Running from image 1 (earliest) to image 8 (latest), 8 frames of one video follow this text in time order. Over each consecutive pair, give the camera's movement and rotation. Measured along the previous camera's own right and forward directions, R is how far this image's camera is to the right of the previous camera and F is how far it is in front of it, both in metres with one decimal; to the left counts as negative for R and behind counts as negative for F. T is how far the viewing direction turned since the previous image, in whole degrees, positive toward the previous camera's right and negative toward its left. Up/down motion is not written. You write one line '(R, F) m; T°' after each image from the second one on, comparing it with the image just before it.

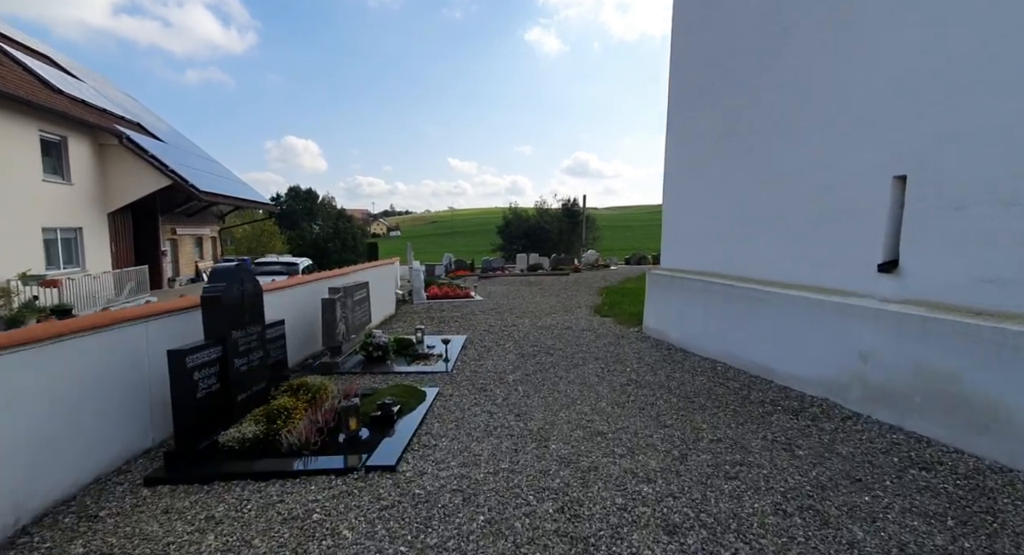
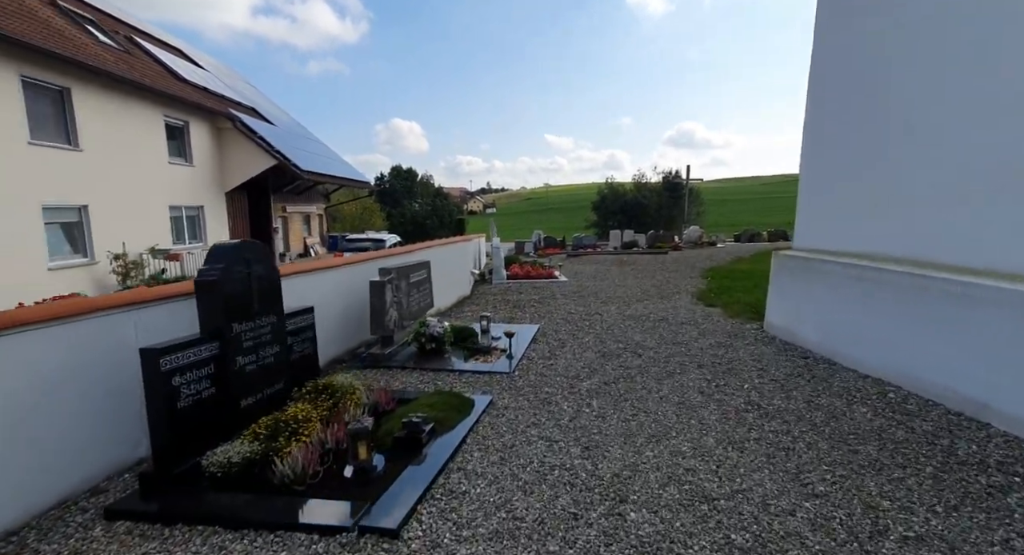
(+0.2, +1.4) m; -12°
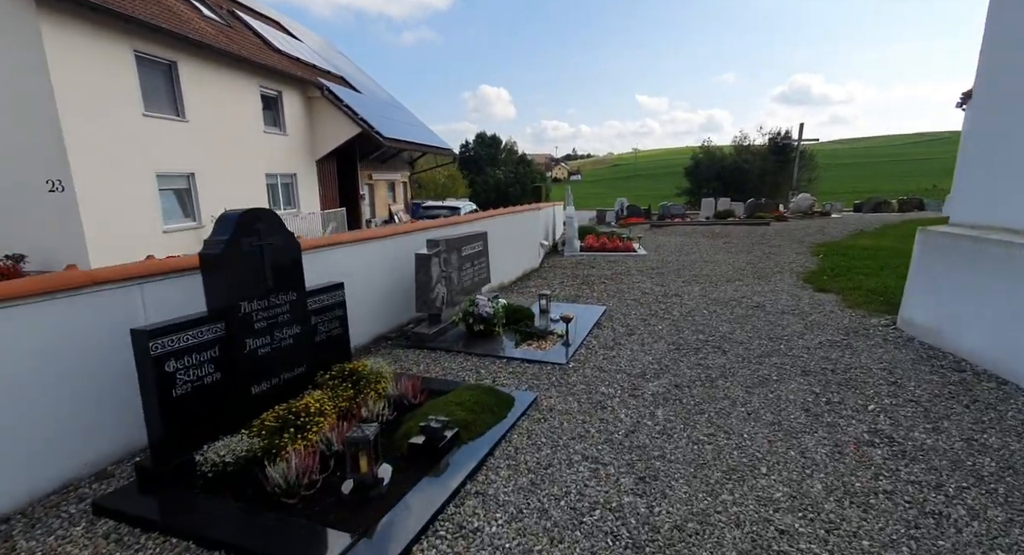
(+0.3, +0.8) m; -10°
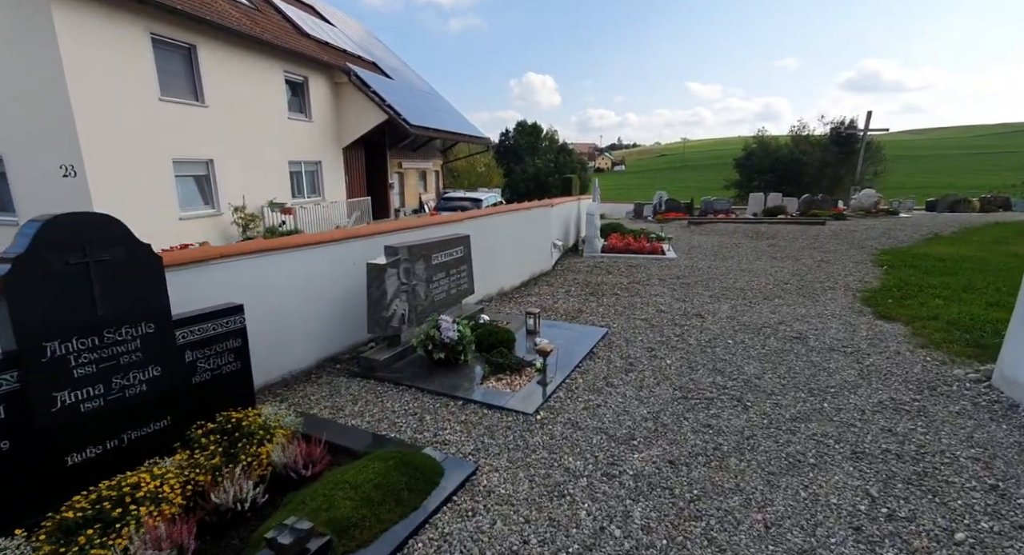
(+0.7, +1.1) m; -5°
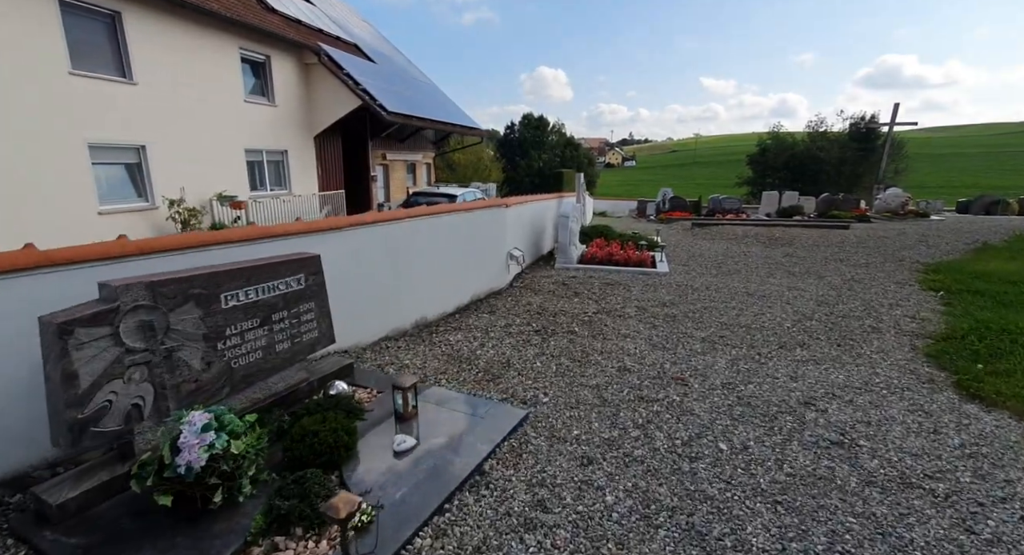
(+1.2, +2.3) m; -1°
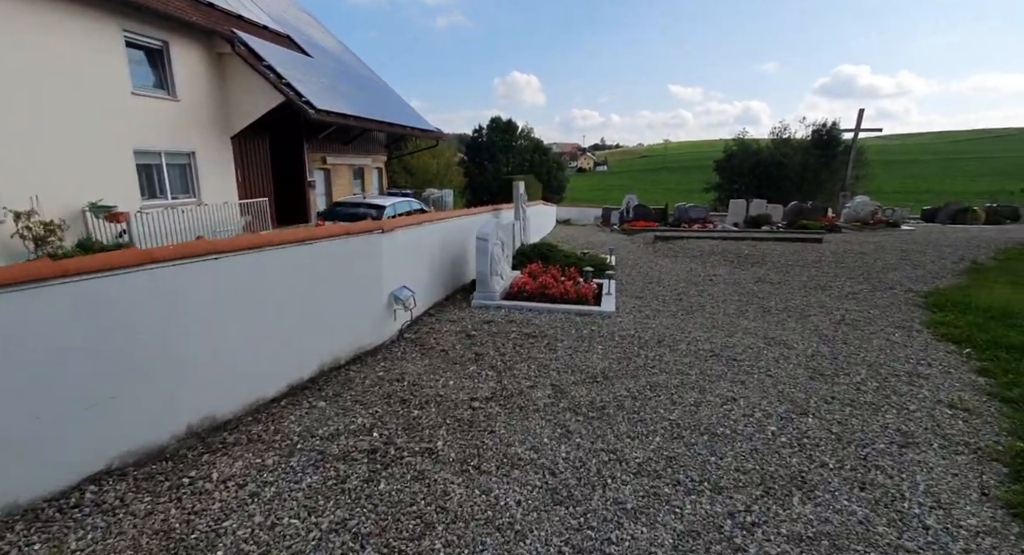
(+1.2, +2.3) m; +3°
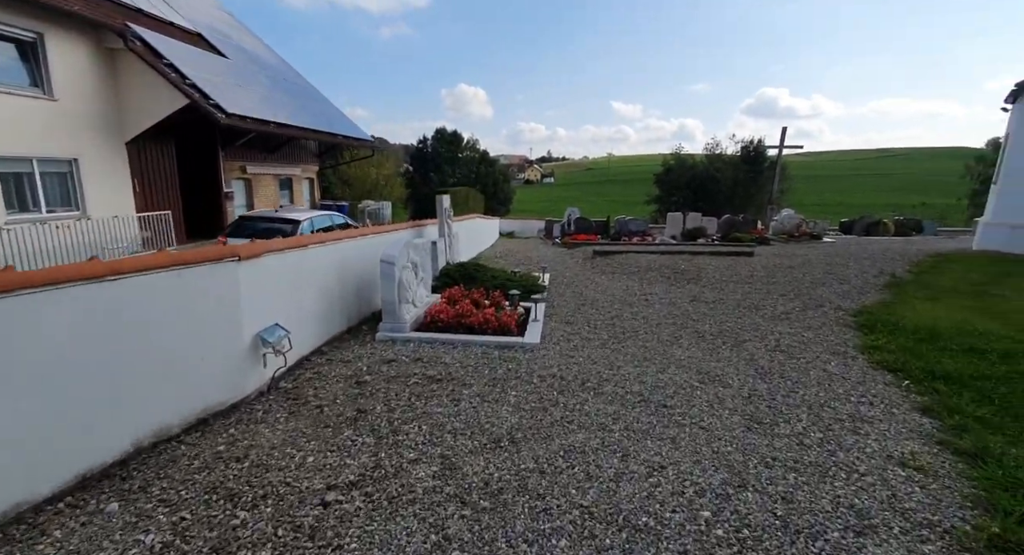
(+0.6, +1.0) m; +6°
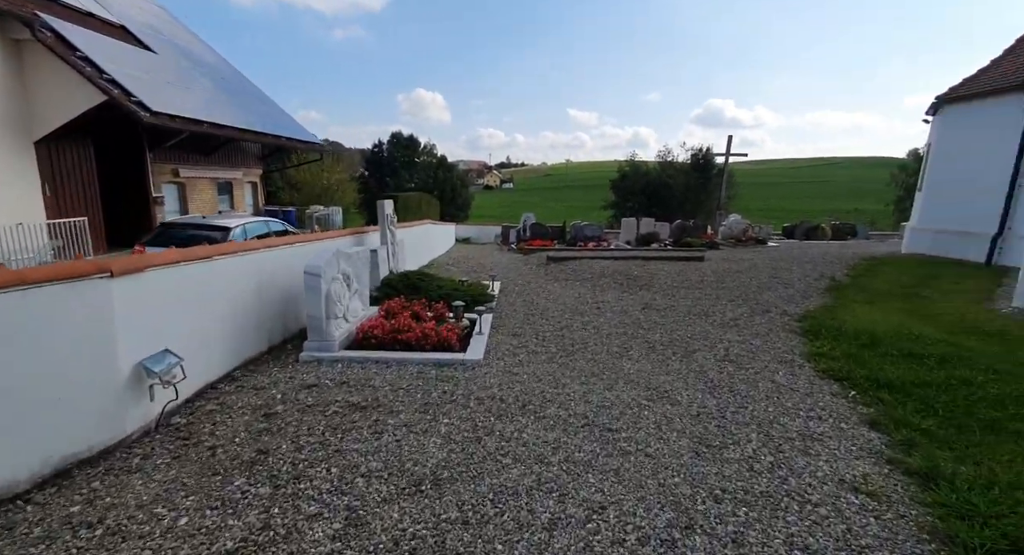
(+0.3, +0.5) m; +5°
